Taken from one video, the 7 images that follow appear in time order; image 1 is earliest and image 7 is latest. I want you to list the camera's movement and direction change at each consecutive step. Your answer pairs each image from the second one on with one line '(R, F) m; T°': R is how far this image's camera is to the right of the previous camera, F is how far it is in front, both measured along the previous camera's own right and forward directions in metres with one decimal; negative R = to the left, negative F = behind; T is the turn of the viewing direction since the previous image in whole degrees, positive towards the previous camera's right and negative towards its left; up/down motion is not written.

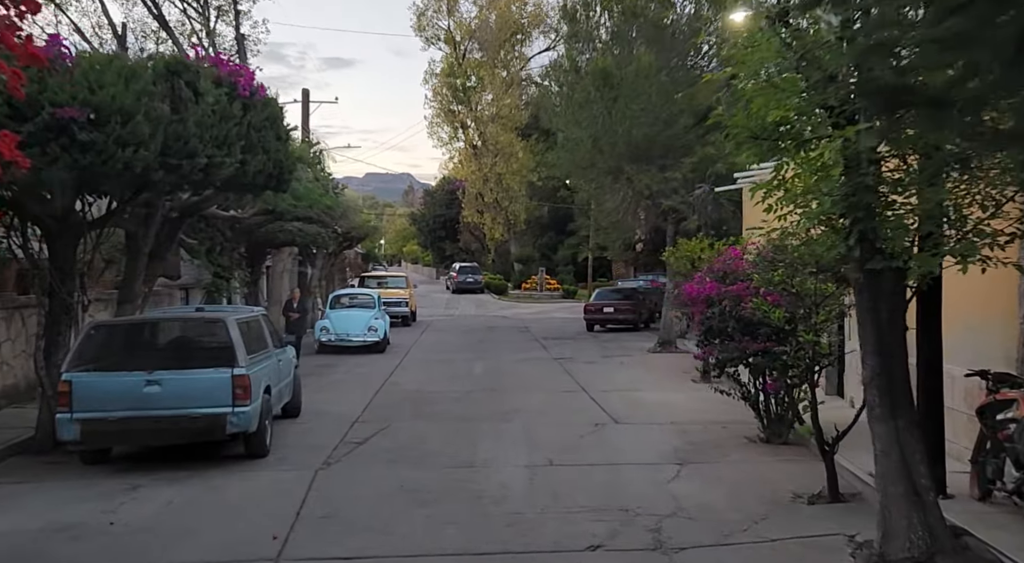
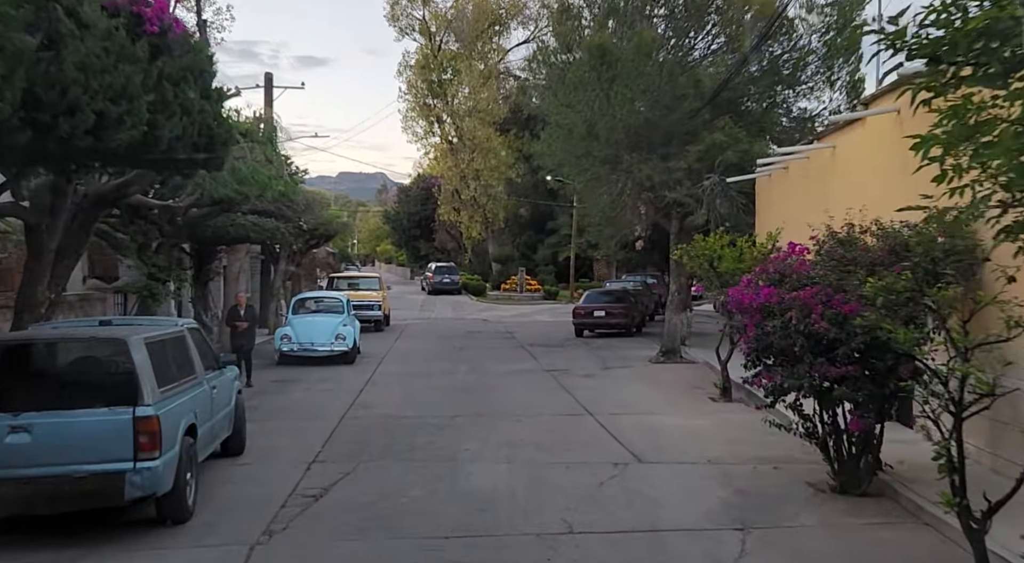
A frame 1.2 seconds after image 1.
(-0.3, +2.4) m; +2°
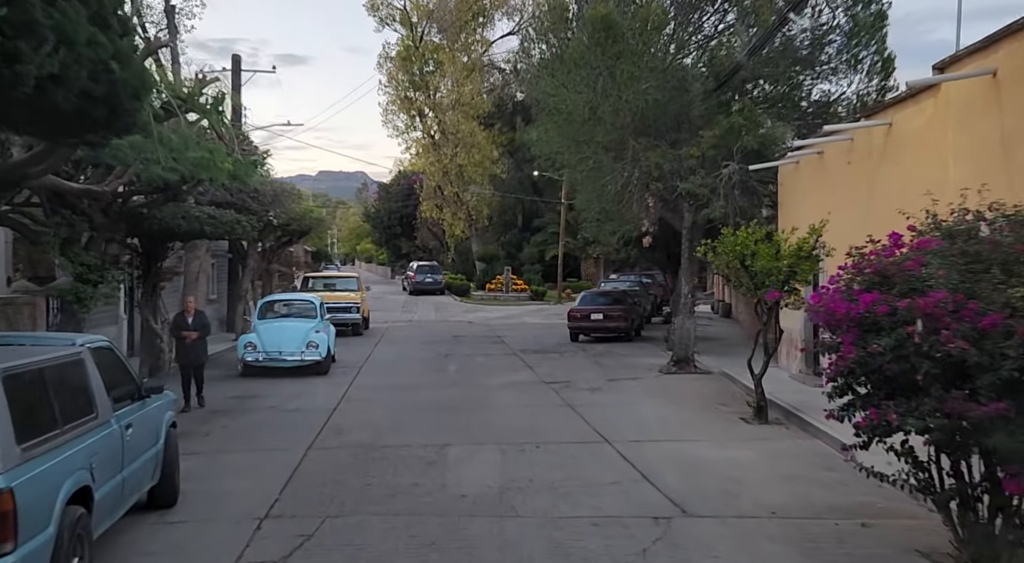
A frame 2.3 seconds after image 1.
(-0.3, +2.1) m; +1°
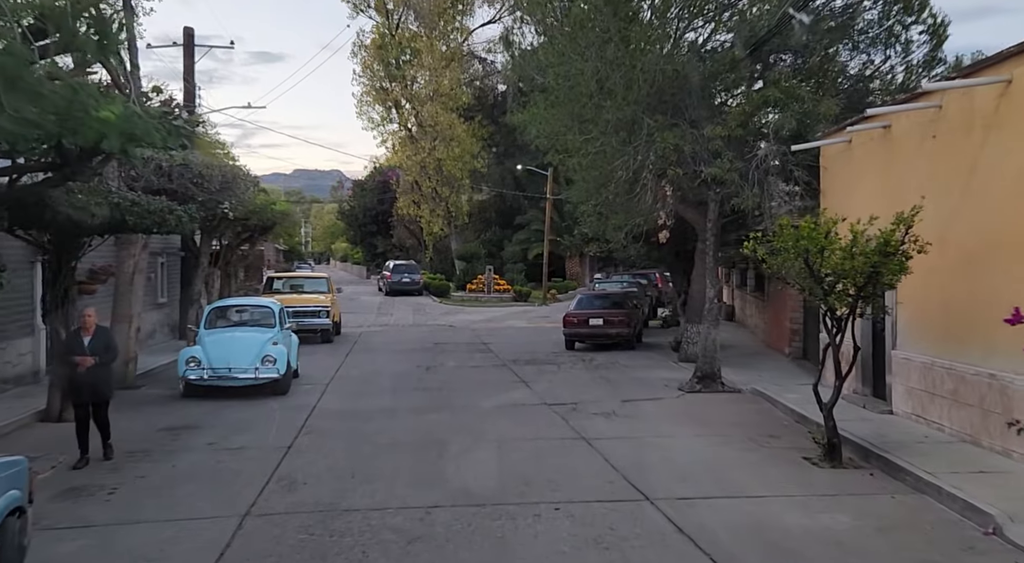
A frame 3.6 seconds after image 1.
(-0.3, +2.7) m; +2°
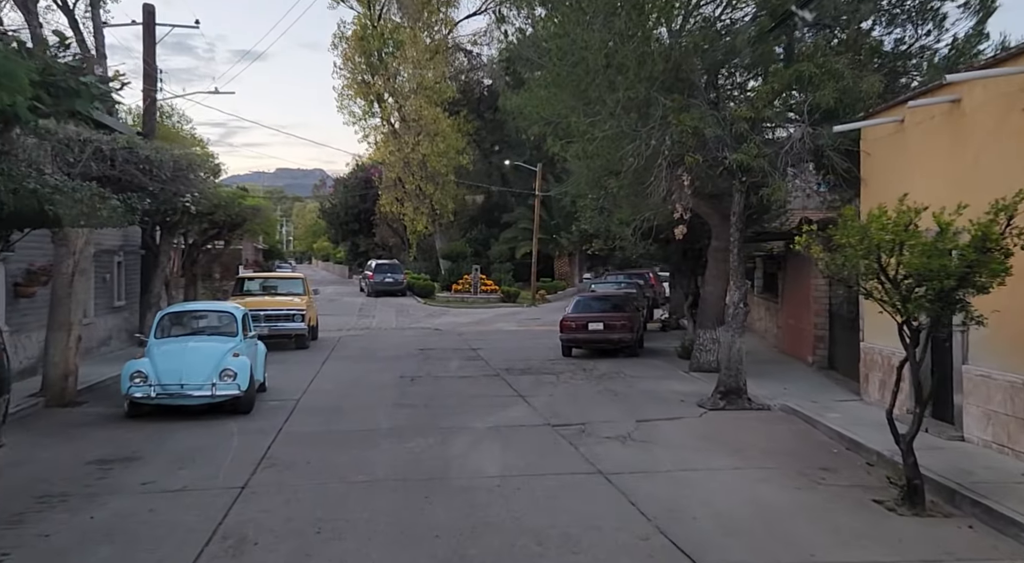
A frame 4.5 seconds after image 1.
(-0.2, +1.9) m; +1°
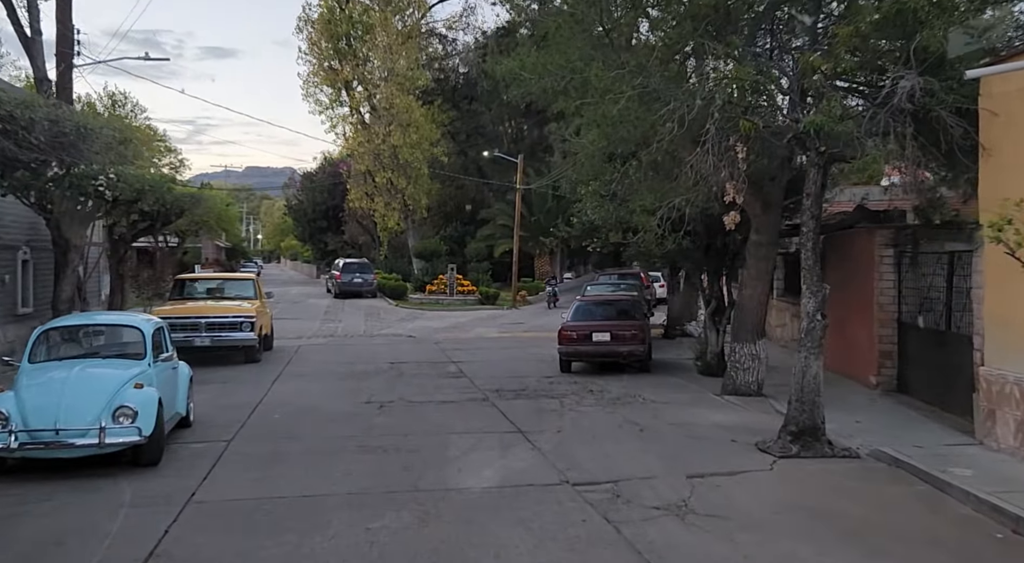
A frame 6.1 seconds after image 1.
(-0.4, +3.4) m; +2°
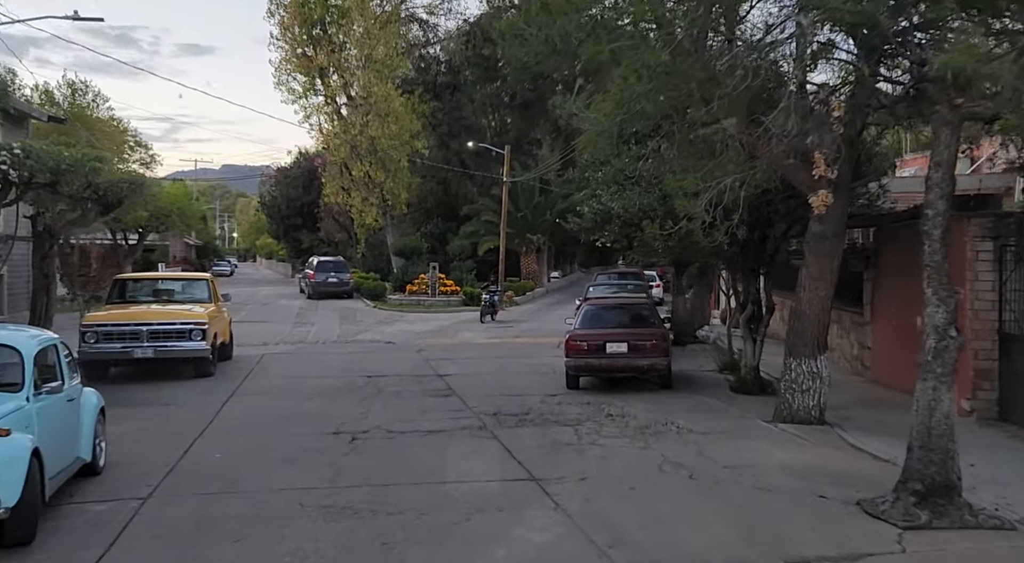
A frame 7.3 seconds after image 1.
(-0.4, +2.8) m; +1°
